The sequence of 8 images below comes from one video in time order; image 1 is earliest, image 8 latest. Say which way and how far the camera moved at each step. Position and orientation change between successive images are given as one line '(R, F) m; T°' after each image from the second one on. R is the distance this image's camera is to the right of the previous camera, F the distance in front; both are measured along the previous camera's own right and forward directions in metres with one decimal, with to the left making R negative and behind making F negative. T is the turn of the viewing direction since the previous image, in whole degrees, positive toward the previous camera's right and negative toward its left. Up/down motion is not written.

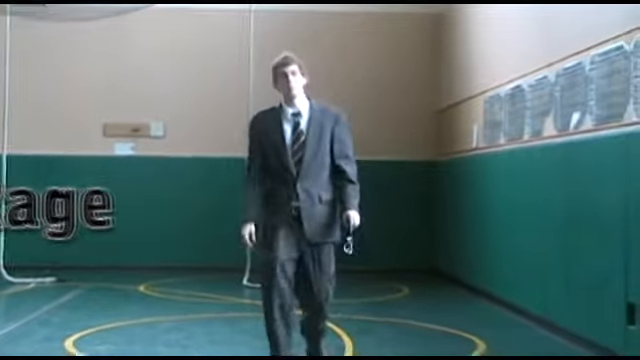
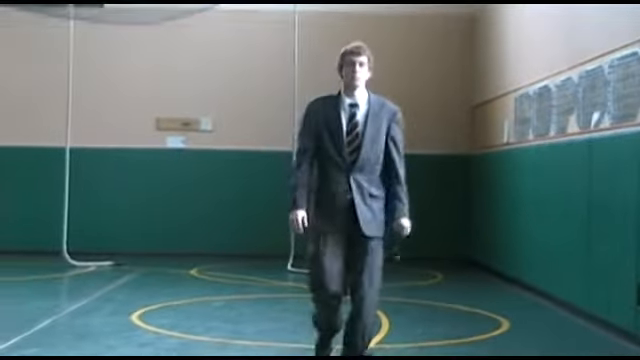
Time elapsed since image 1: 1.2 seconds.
(+0.1, -0.5) m; -3°
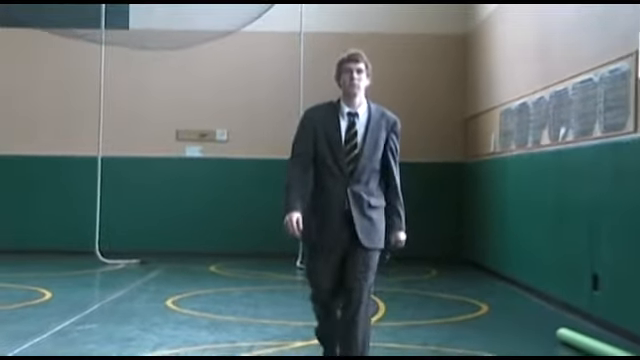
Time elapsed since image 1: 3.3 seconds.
(0.0, -1.0) m; 0°
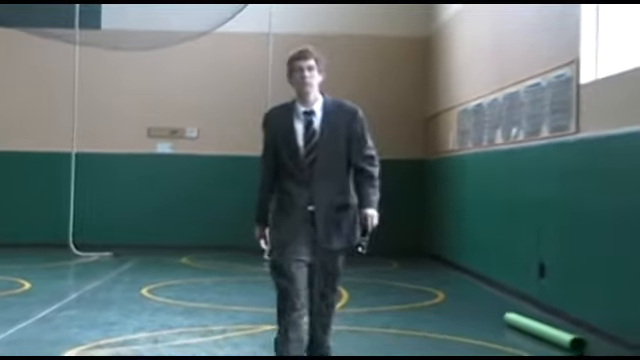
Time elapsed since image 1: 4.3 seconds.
(0.0, -0.5) m; +2°
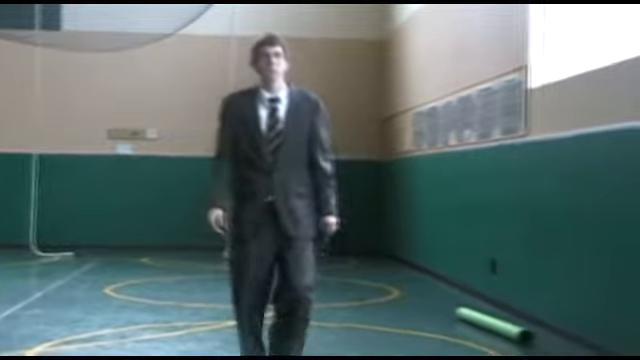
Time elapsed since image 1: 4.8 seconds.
(0.0, -0.2) m; +2°
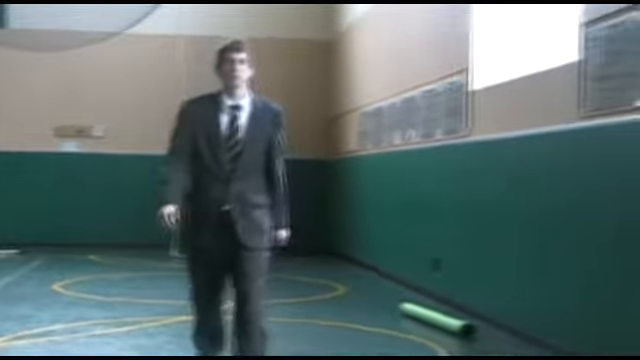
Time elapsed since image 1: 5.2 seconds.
(0.0, -0.2) m; +3°
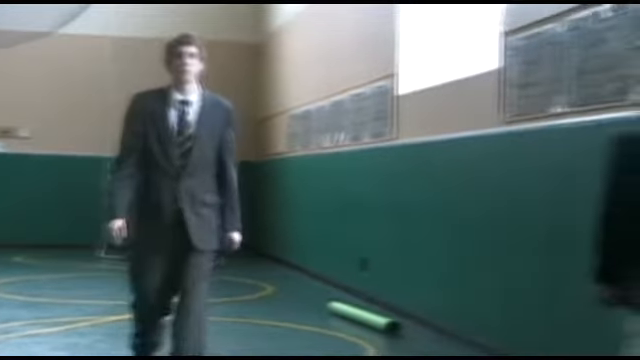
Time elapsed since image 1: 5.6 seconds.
(+0.2, +0.6) m; -9°
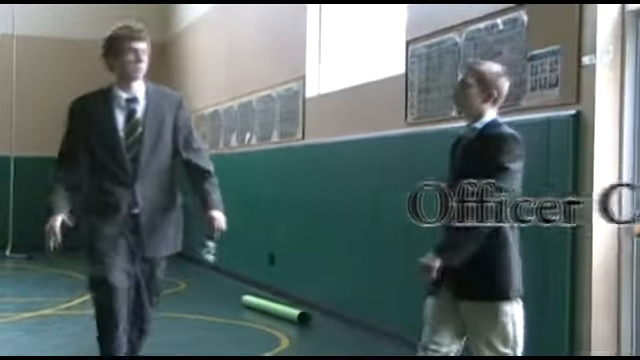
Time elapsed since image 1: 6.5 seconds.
(-0.1, -0.2) m; +6°
